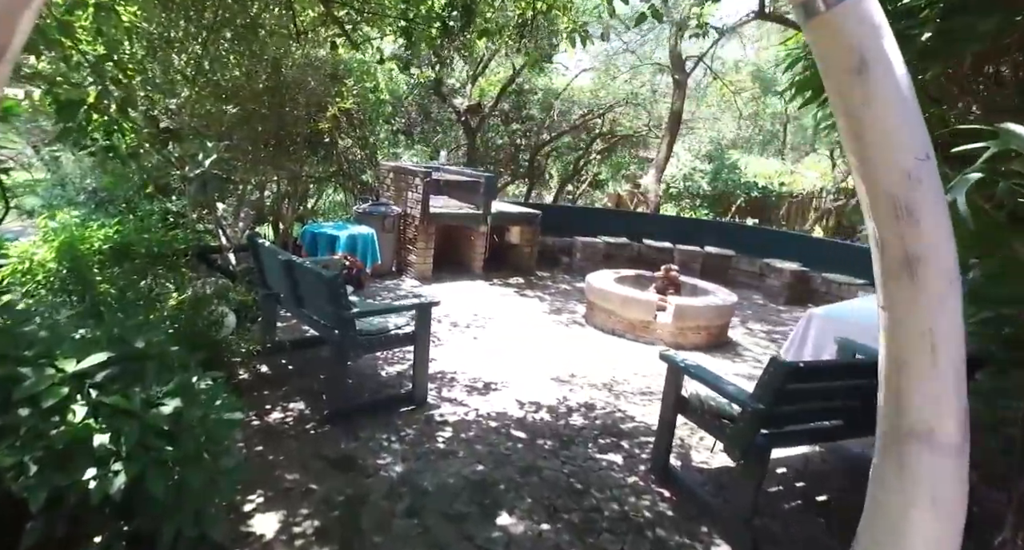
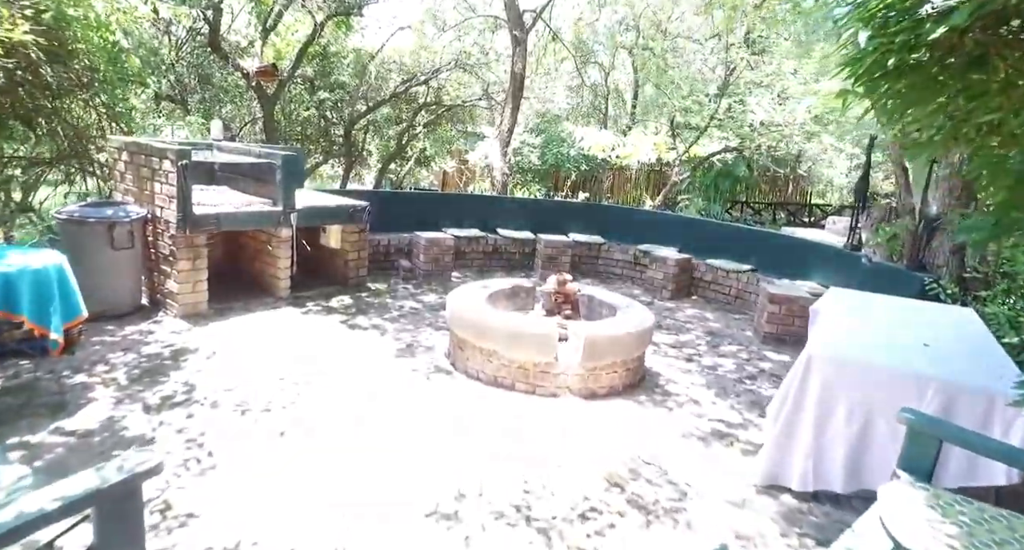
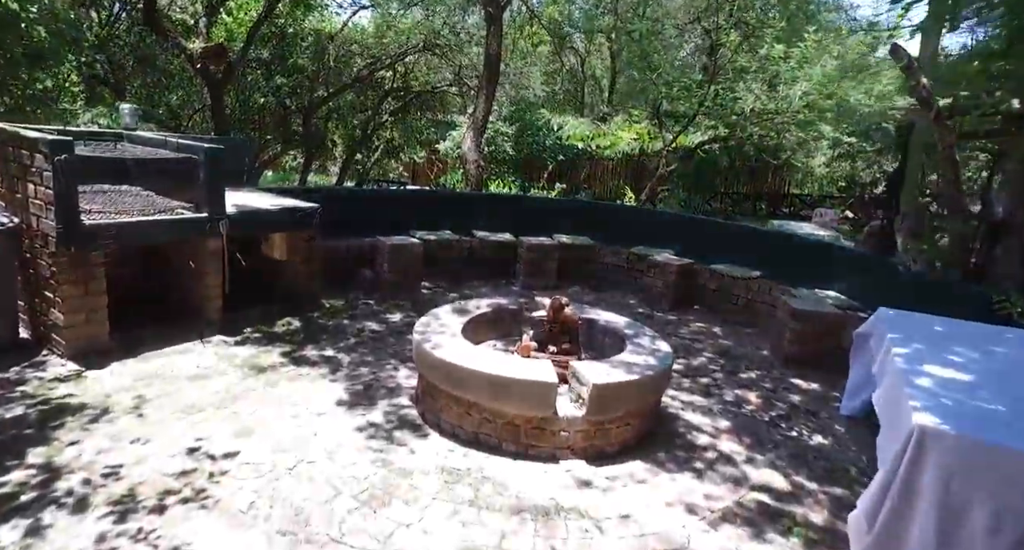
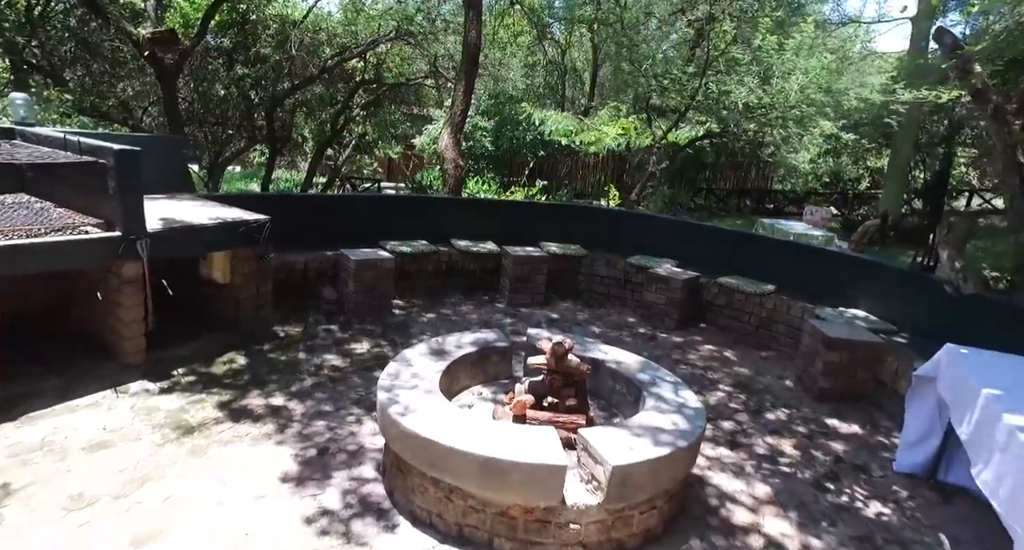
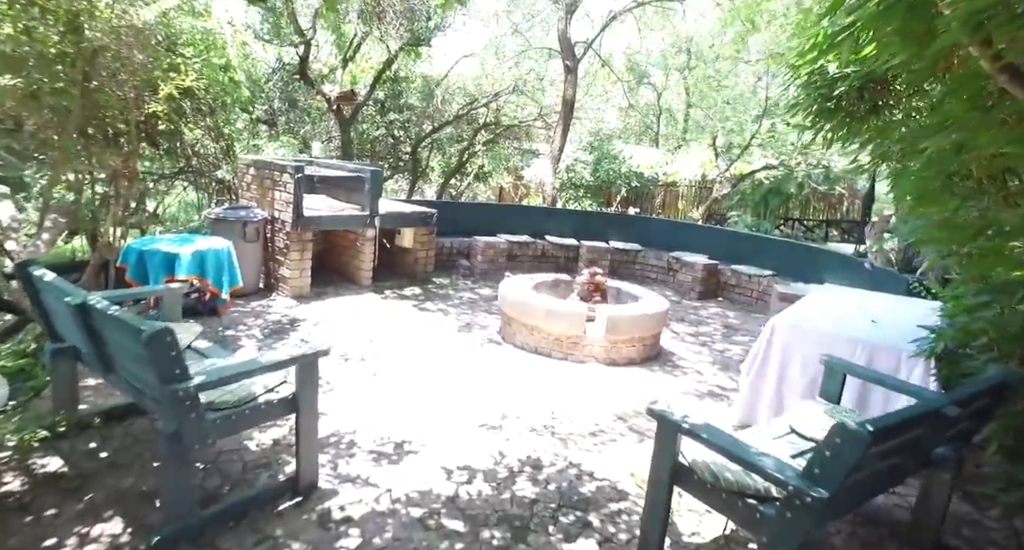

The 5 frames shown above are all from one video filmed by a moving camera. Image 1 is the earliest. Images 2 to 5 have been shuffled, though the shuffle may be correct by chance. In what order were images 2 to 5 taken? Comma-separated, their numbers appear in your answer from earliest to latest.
5, 2, 3, 4
